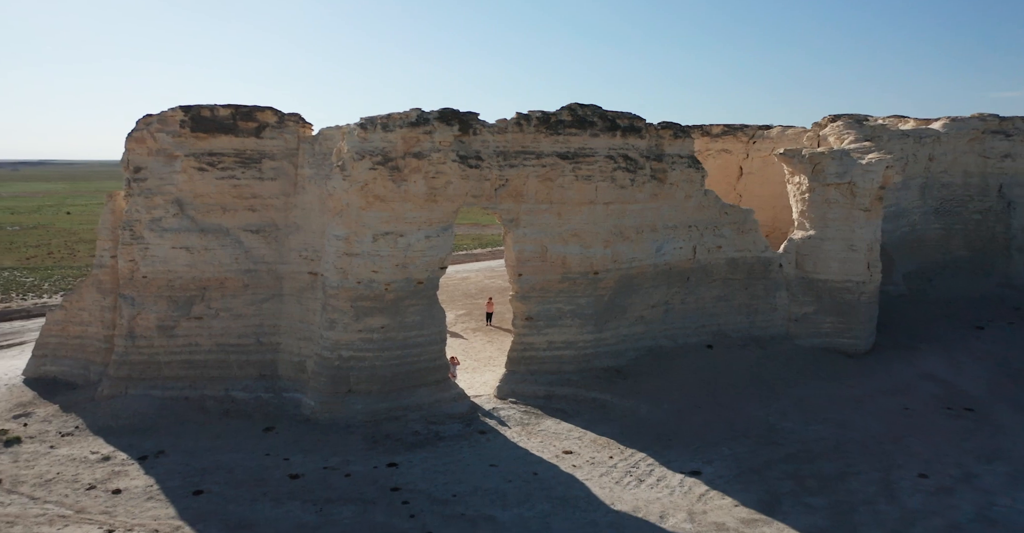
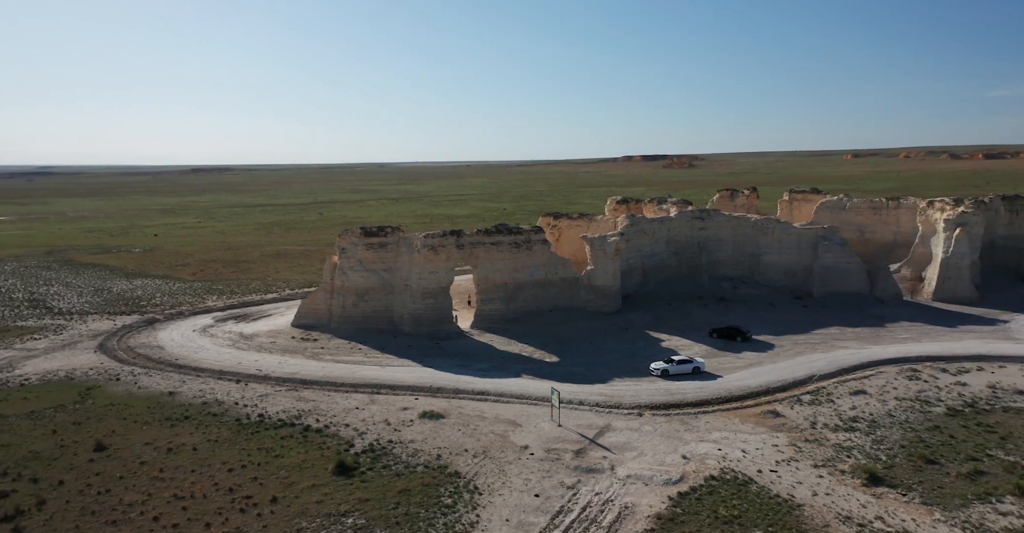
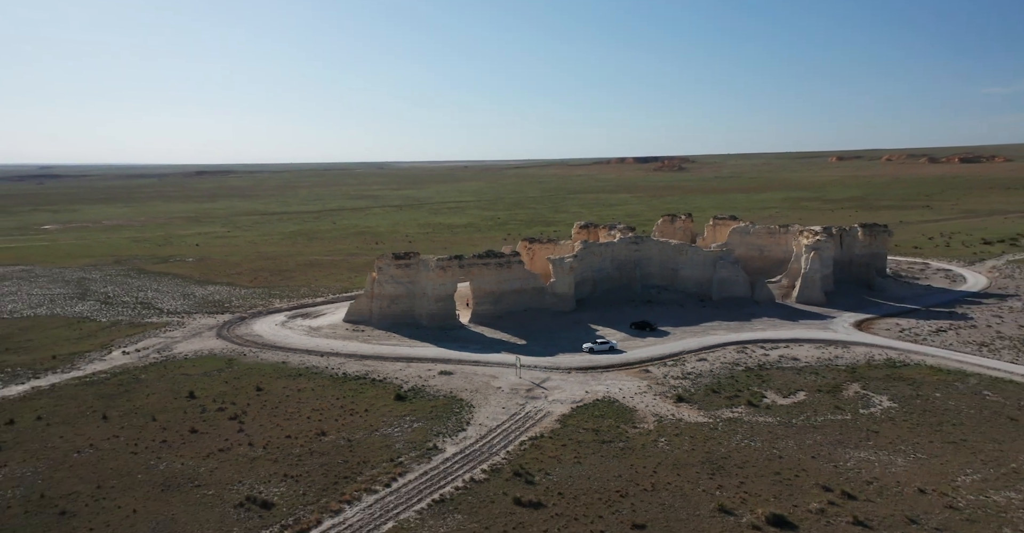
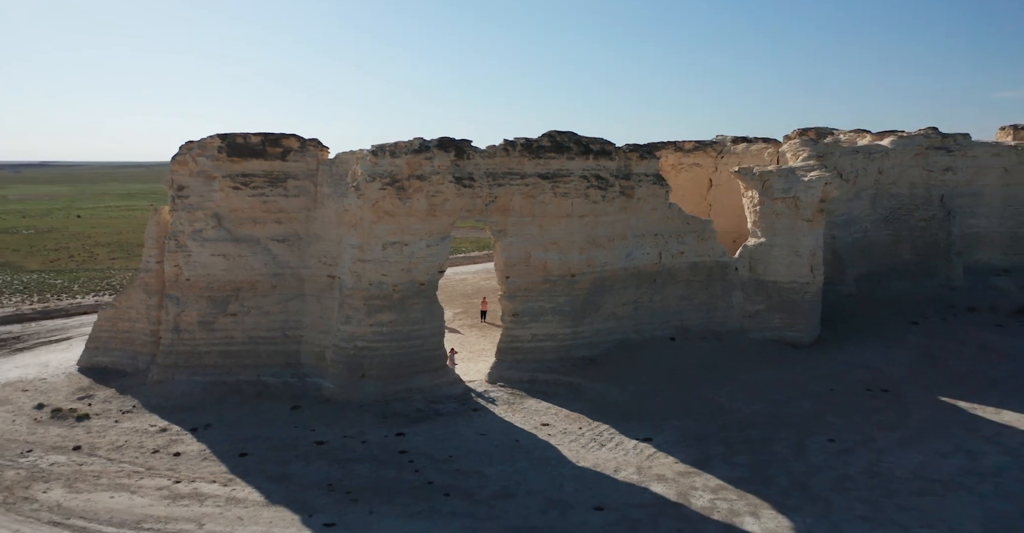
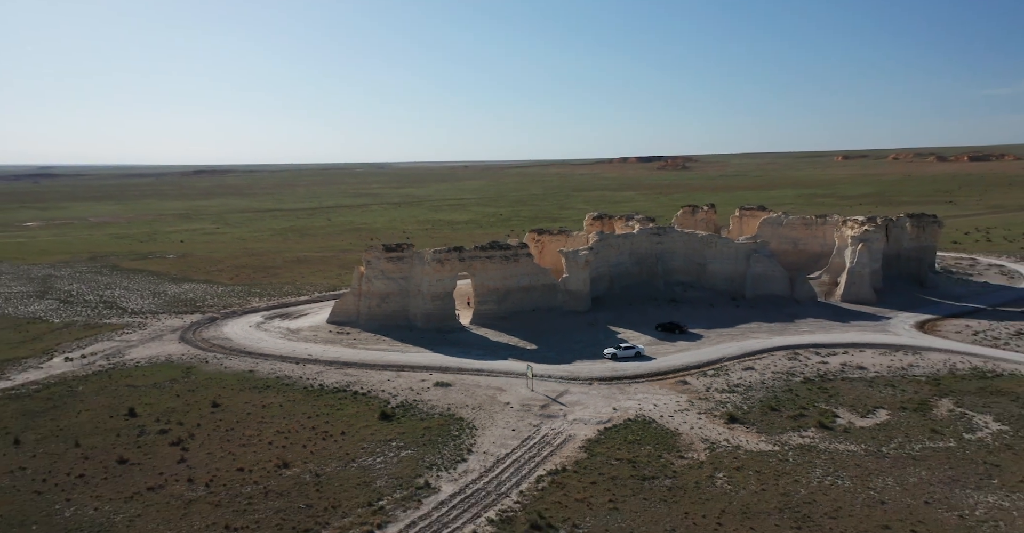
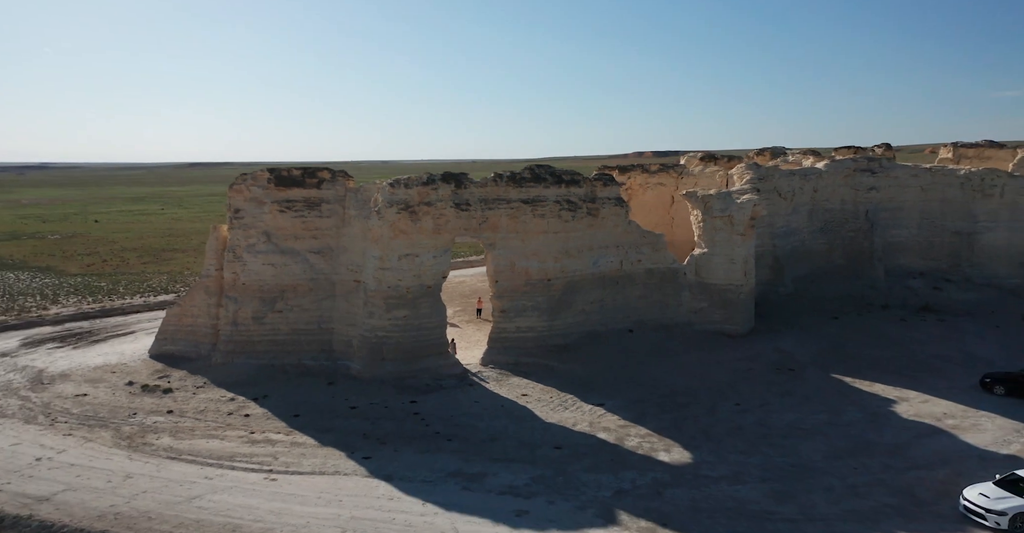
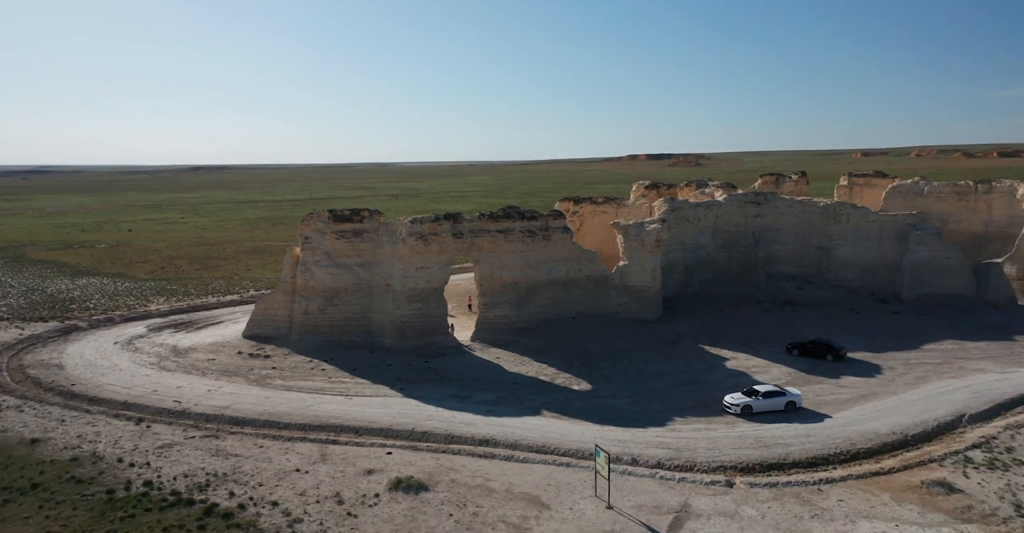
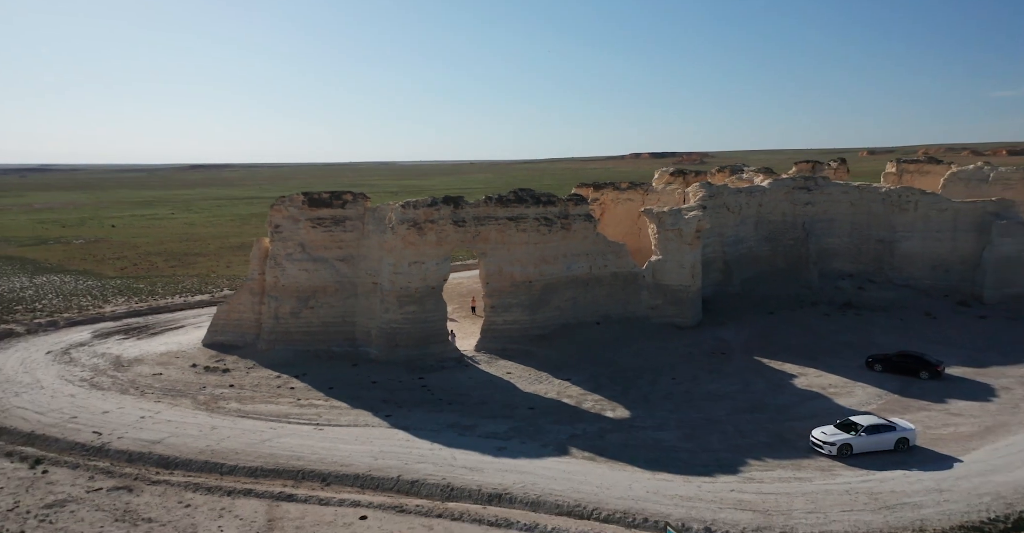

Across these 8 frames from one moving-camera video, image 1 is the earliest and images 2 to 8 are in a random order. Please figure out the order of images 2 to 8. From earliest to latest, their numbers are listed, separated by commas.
4, 6, 8, 7, 2, 5, 3
